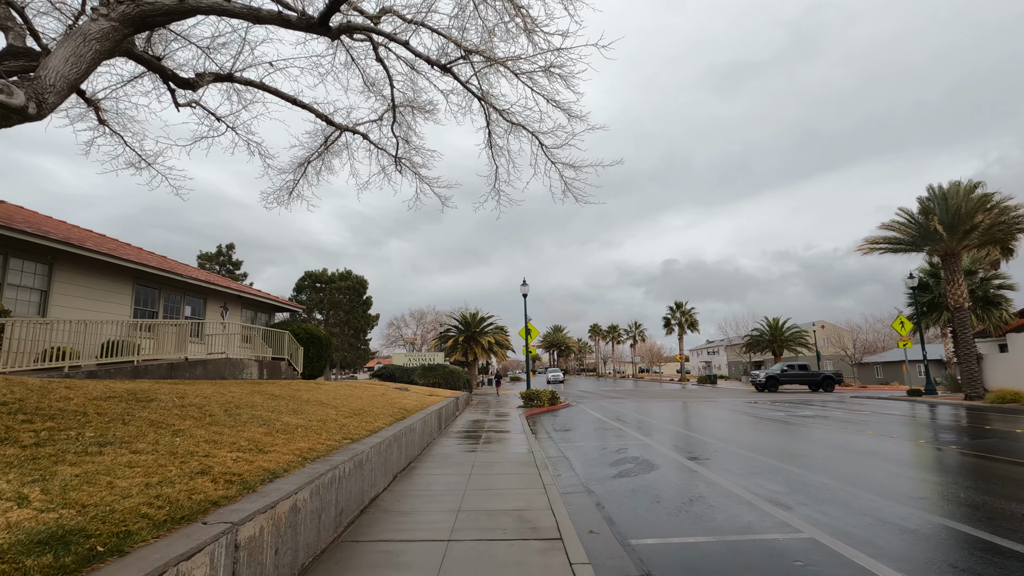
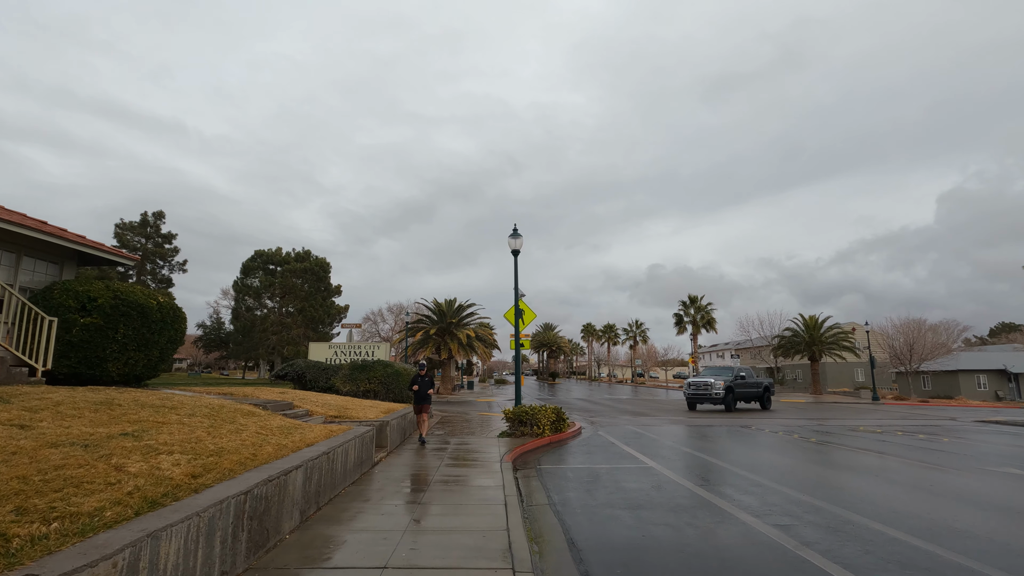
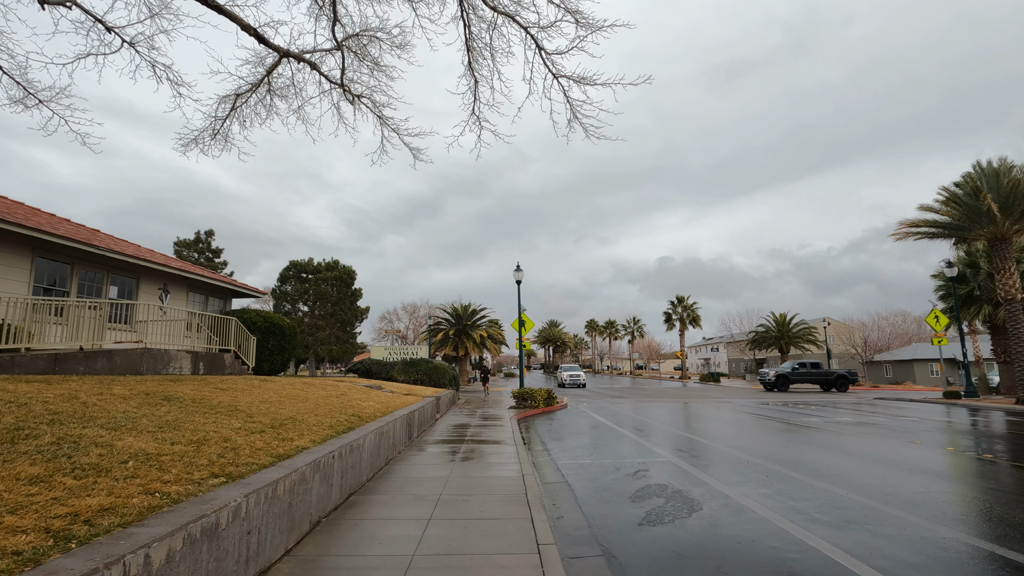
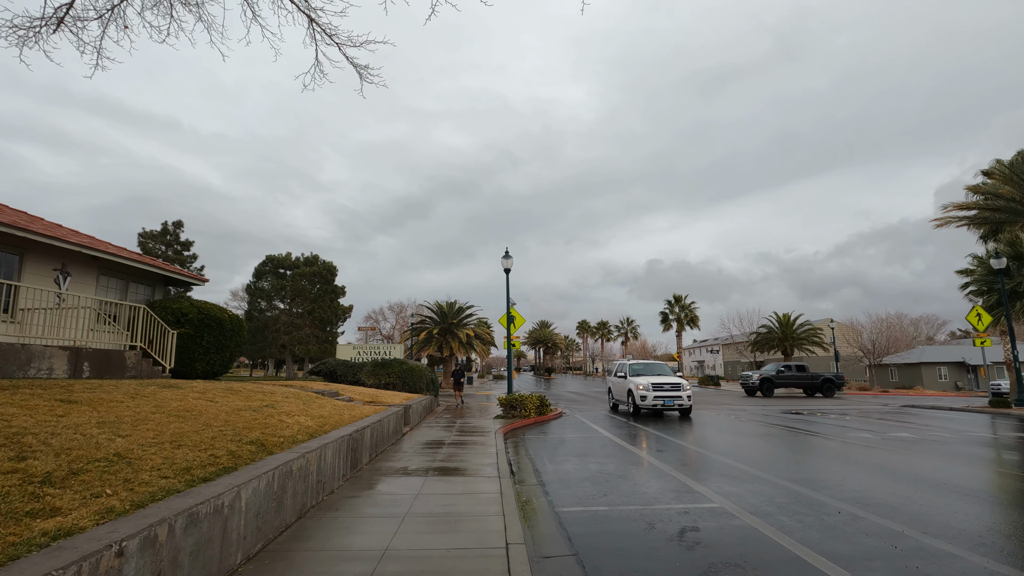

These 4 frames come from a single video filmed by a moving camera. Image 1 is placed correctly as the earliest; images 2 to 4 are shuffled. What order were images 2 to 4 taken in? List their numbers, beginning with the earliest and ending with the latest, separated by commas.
3, 4, 2
